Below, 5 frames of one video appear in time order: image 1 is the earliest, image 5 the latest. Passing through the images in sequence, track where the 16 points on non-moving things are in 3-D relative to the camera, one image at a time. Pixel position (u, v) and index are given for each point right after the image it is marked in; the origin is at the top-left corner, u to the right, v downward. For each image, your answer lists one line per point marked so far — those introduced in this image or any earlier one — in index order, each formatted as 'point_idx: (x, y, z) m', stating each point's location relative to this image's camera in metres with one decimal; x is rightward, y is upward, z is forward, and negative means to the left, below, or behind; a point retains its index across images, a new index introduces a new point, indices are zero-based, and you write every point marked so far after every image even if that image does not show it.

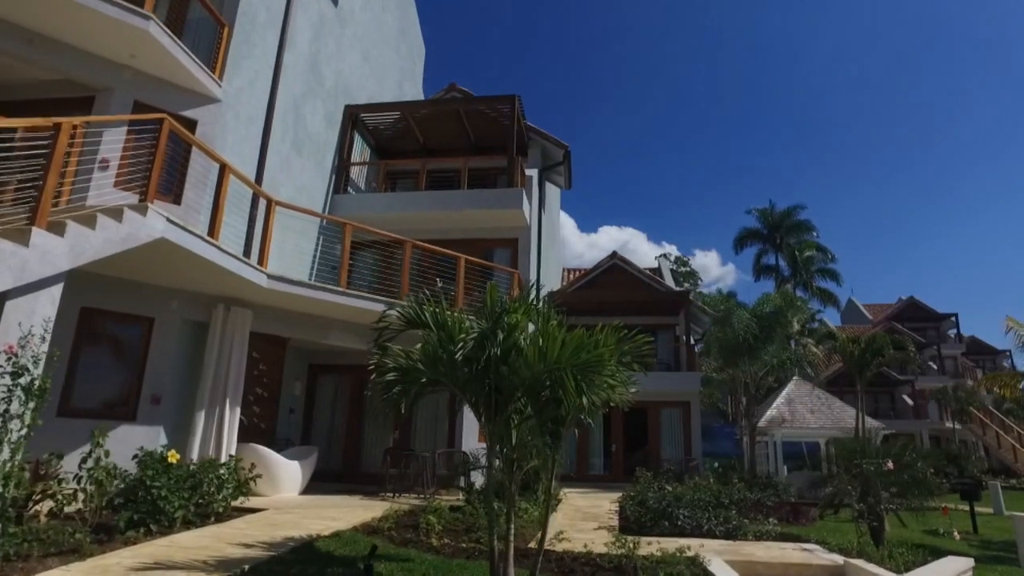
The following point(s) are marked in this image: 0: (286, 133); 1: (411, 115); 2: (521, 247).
0: (-4.6, +3.2, +13.9) m
1: (-2.7, +4.5, +17.5) m
2: (+0.1, +1.0, +16.2) m
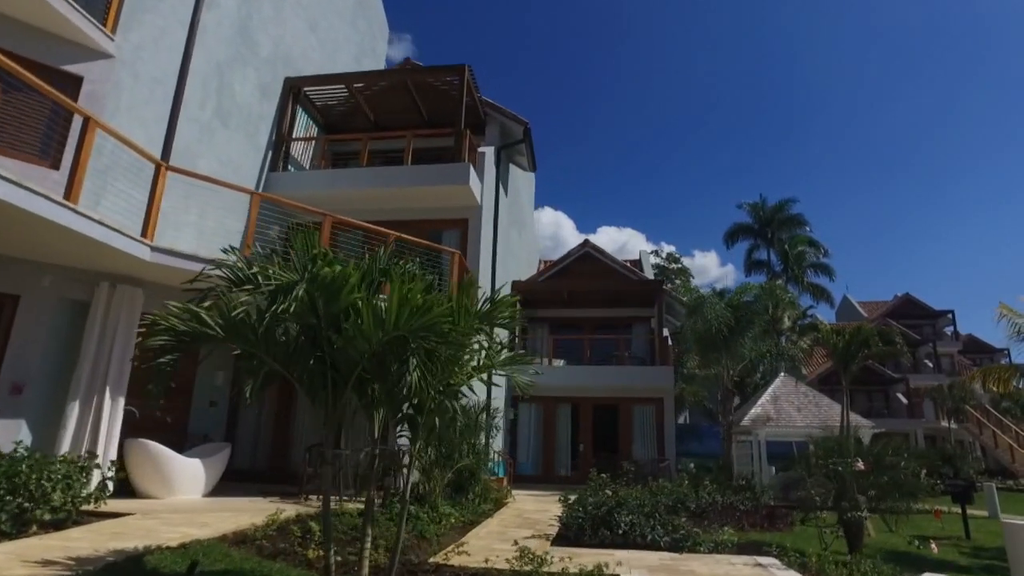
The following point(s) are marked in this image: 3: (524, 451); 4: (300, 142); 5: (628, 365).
0: (-5.7, +3.5, +12.6) m
1: (-3.8, +4.8, +16.3) m
2: (-1.0, +1.3, +14.9) m
3: (+0.4, -4.7, +19.3) m
4: (-5.2, +3.6, +16.4) m
5: (+3.3, -2.2, +19.0) m
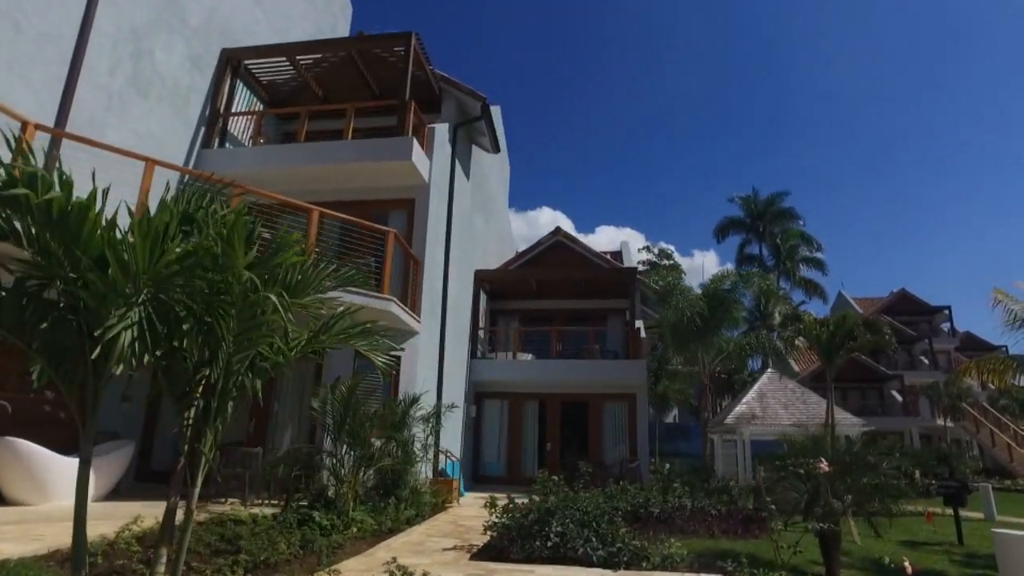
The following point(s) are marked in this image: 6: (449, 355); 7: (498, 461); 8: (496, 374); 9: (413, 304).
0: (-6.7, +3.8, +11.4) m
1: (-4.8, +5.1, +15.1) m
2: (-2.0, +1.6, +13.8) m
3: (-0.6, -4.4, +18.1) m
4: (-6.2, +3.8, +15.2) m
5: (+2.3, -1.9, +17.8) m
6: (-1.4, -1.5, +15.1) m
7: (-0.4, -4.7, +18.0) m
8: (-0.4, -2.3, +17.8) m
9: (-2.0, -0.3, +13.0) m
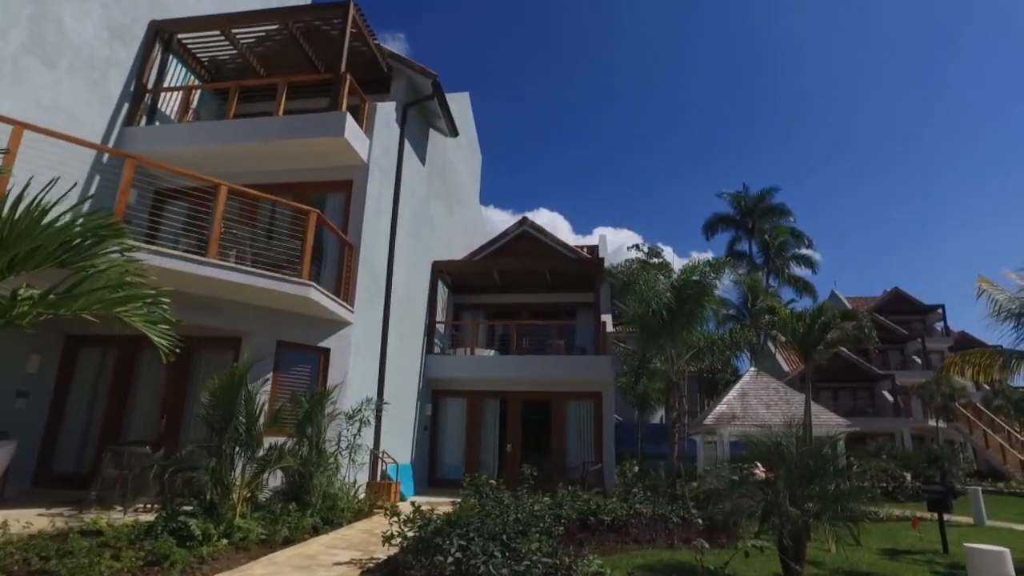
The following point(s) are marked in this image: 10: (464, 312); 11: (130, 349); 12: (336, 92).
0: (-7.8, +4.0, +10.4) m
1: (-5.8, +5.3, +14.1) m
2: (-3.0, +1.8, +12.8) m
3: (-1.7, -4.2, +17.1) m
4: (-7.2, +4.1, +14.2) m
5: (+1.3, -1.7, +16.8) m
6: (-2.5, -1.3, +14.0) m
7: (-1.5, -4.4, +17.0) m
8: (-1.5, -2.1, +16.8) m
9: (-3.0, -0.1, +12.0) m
10: (-1.4, -0.7, +19.4) m
11: (-6.4, -1.0, +11.2) m
12: (-3.2, +3.7, +12.5) m
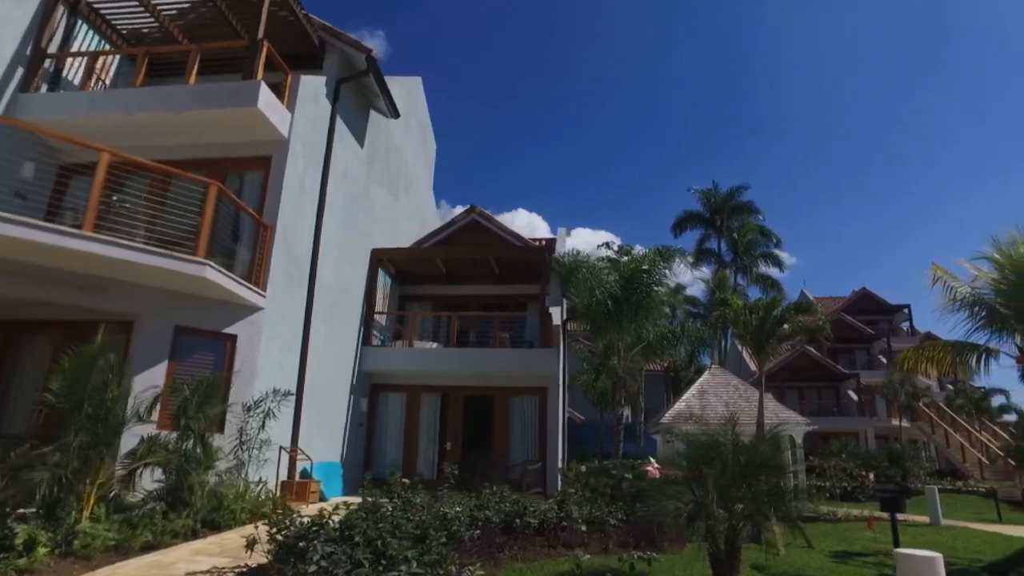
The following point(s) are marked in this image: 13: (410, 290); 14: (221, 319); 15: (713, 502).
0: (-8.9, +4.4, +9.4) m
1: (-7.0, +5.6, +13.1) m
2: (-4.2, +2.1, +11.8) m
3: (-3.1, -3.9, +16.2) m
4: (-8.4, +4.4, +13.1) m
5: (-0.1, -1.4, +16.0) m
6: (-3.8, -1.0, +13.1) m
7: (-2.9, -4.2, +16.1) m
8: (-2.8, -1.8, +15.9) m
9: (-4.2, +0.2, +11.1) m
10: (-2.9, -0.4, +18.5) m
11: (-7.6, -0.7, +10.2) m
12: (-4.4, +4.0, +11.6) m
13: (-2.8, 0.0, +18.6) m
14: (-4.5, -0.5, +10.4) m
15: (+2.4, -2.5, +7.9) m
